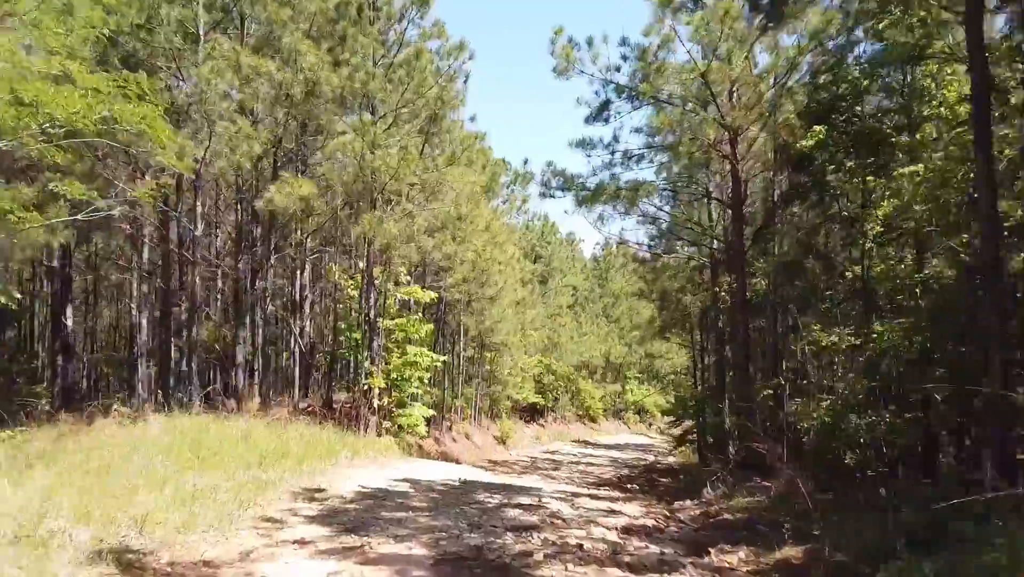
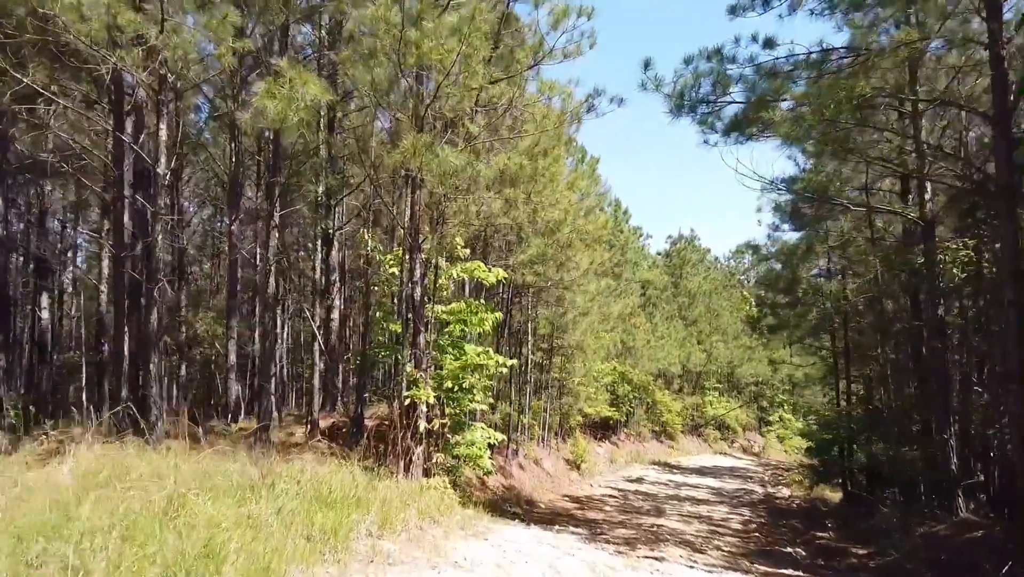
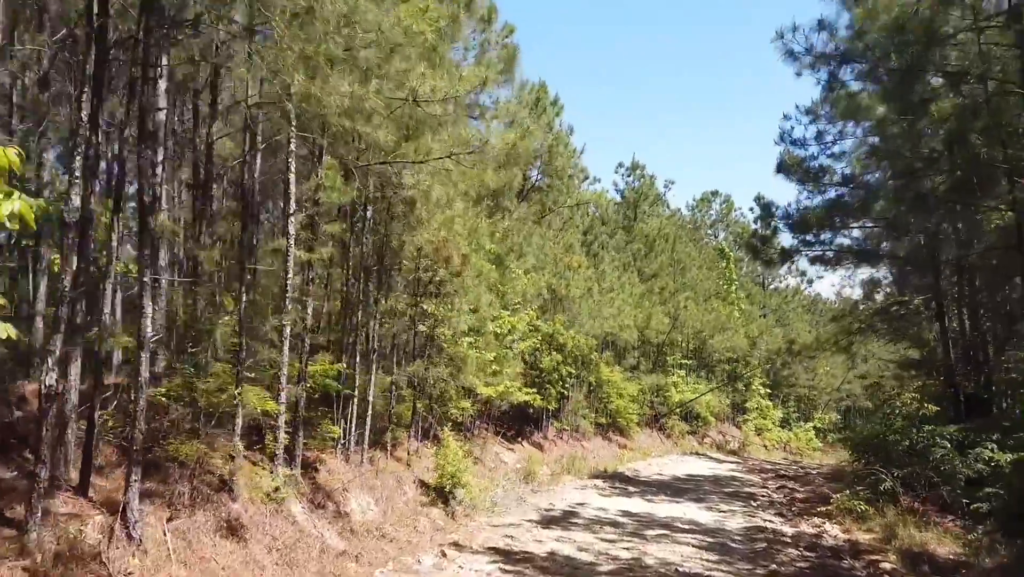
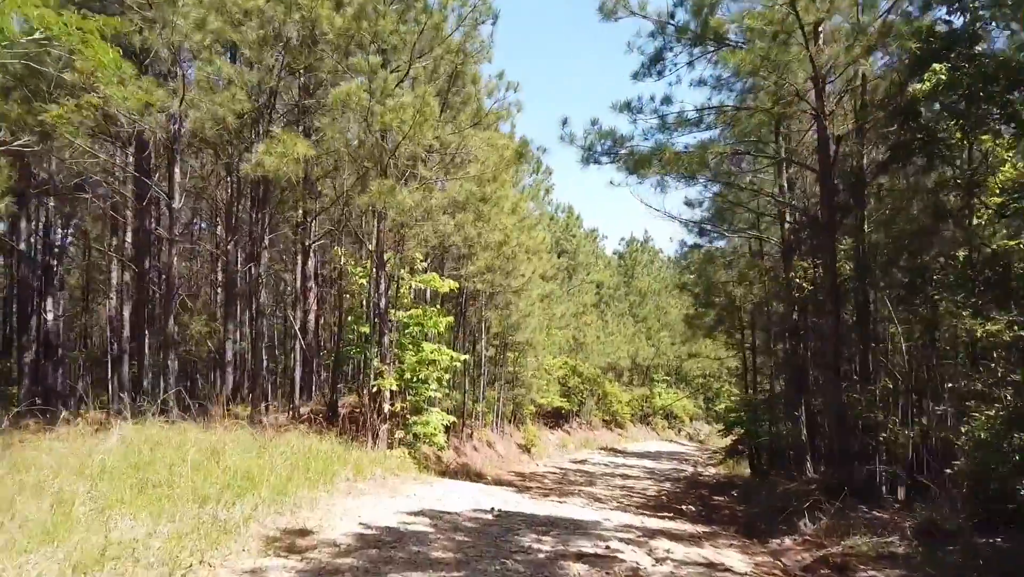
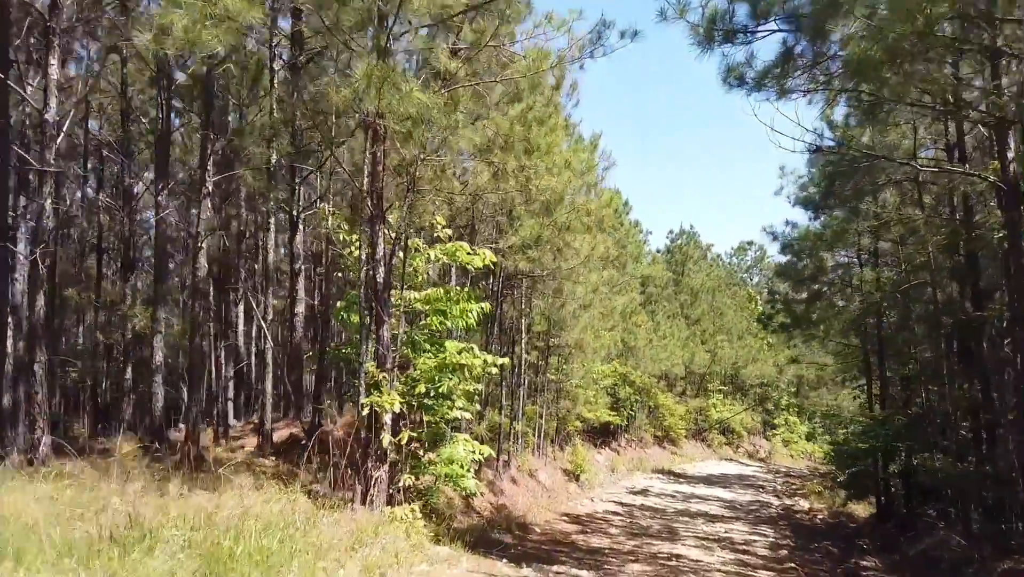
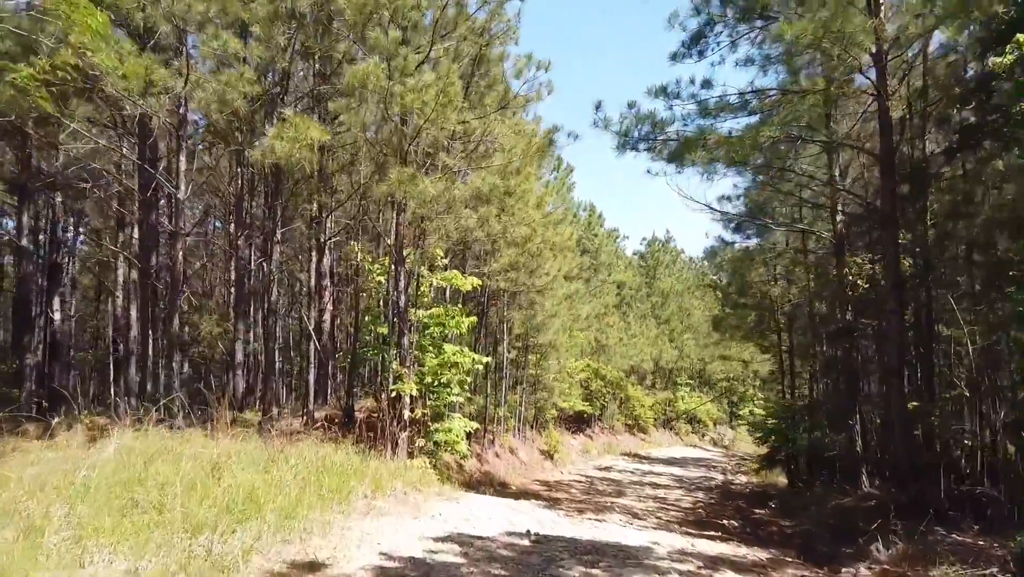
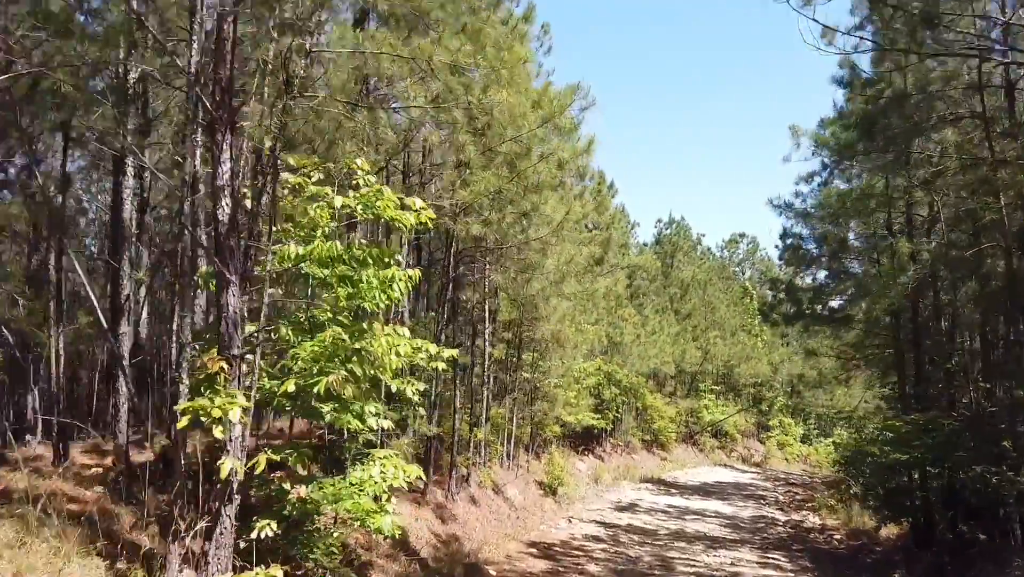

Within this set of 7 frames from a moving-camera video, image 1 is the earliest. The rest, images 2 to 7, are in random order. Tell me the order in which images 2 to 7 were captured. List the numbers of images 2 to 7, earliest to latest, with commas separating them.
4, 6, 2, 5, 7, 3
